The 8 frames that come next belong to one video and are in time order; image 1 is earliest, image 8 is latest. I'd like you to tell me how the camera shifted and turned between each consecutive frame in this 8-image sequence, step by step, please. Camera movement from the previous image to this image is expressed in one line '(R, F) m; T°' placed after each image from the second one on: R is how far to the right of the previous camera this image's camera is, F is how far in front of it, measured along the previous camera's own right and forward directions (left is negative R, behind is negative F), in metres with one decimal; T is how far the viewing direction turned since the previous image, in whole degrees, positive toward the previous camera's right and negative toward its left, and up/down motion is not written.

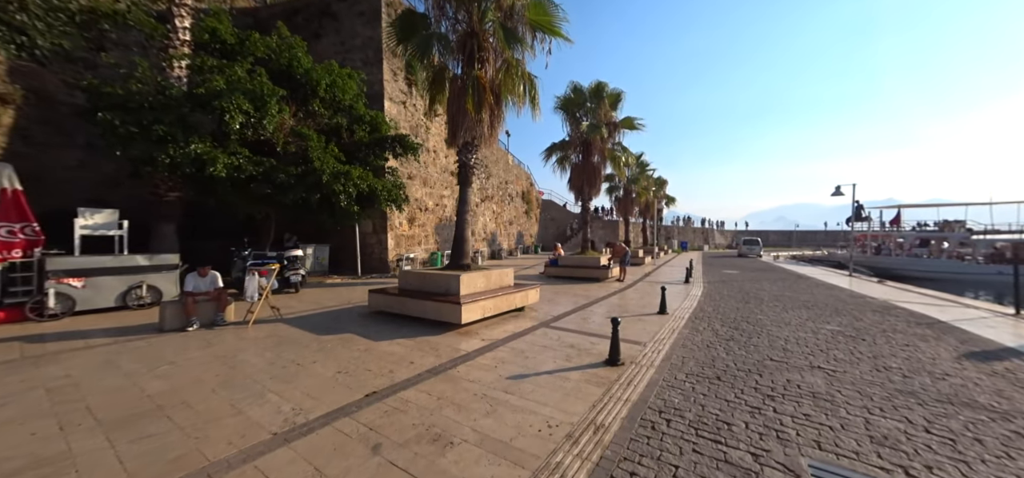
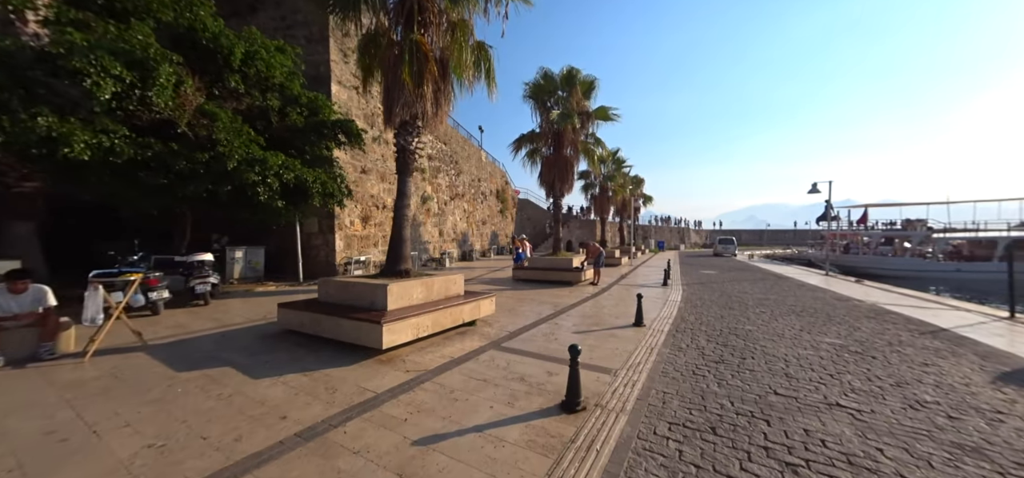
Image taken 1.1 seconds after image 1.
(+0.5, +1.1) m; +3°
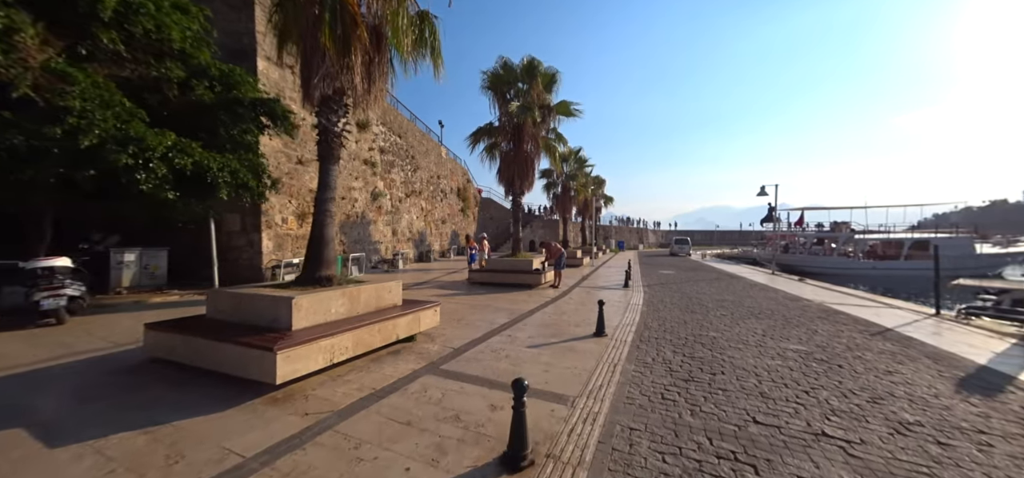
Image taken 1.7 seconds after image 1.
(+0.3, +0.7) m; +6°
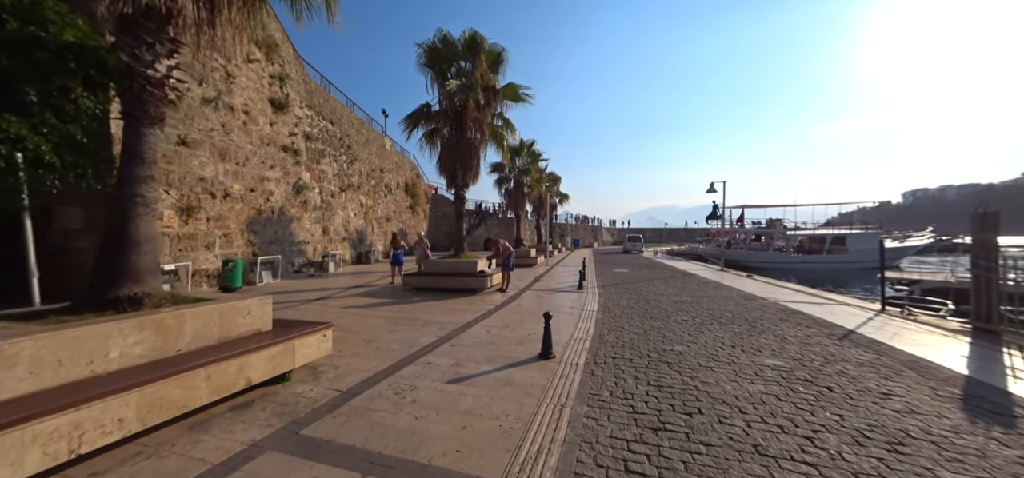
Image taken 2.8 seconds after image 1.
(+0.5, +1.2) m; +7°
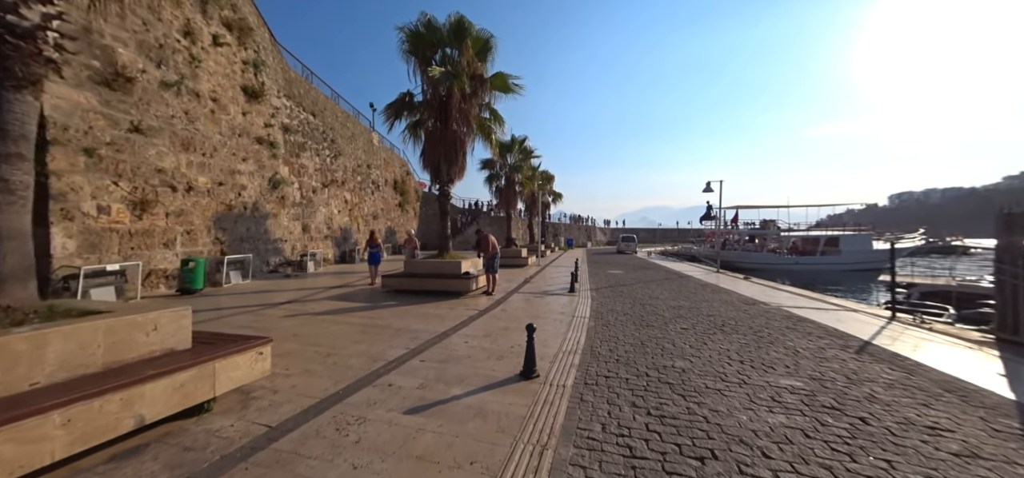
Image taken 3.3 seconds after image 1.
(+0.2, +0.7) m; +1°
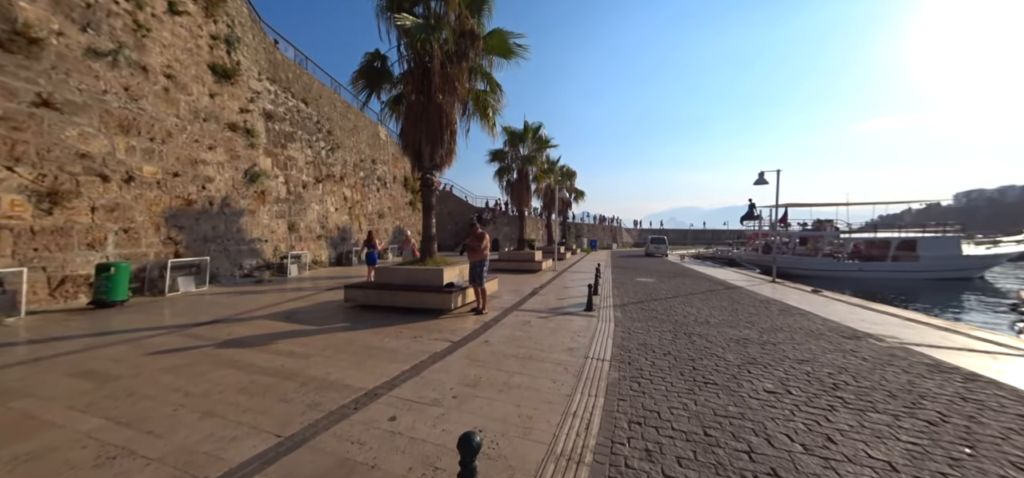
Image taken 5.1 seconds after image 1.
(+0.5, +2.2) m; -4°
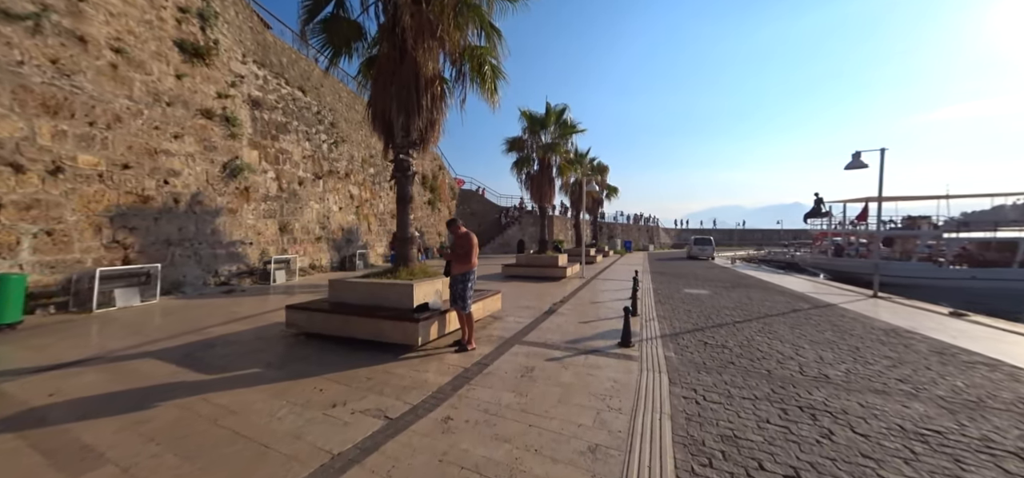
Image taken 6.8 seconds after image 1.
(+0.5, +2.3) m; -5°
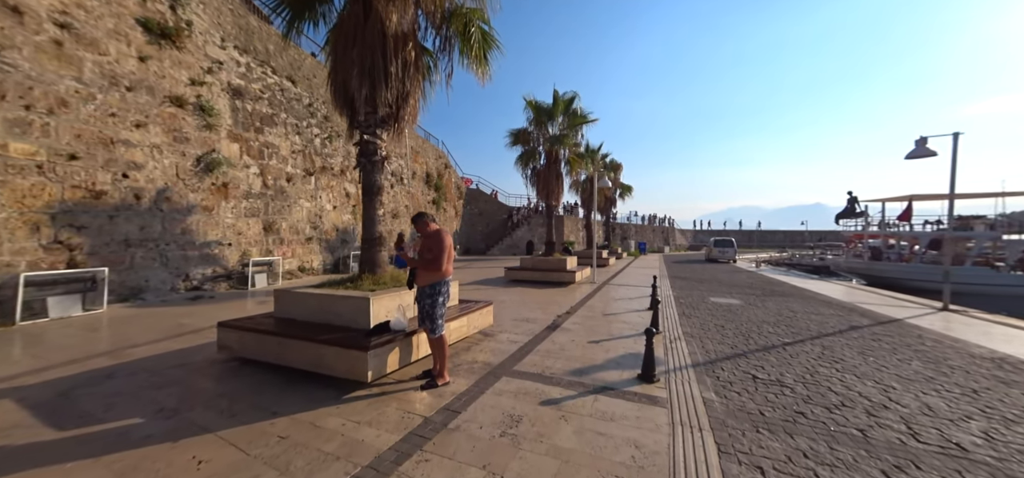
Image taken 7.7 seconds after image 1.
(+0.3, +1.2) m; -2°
